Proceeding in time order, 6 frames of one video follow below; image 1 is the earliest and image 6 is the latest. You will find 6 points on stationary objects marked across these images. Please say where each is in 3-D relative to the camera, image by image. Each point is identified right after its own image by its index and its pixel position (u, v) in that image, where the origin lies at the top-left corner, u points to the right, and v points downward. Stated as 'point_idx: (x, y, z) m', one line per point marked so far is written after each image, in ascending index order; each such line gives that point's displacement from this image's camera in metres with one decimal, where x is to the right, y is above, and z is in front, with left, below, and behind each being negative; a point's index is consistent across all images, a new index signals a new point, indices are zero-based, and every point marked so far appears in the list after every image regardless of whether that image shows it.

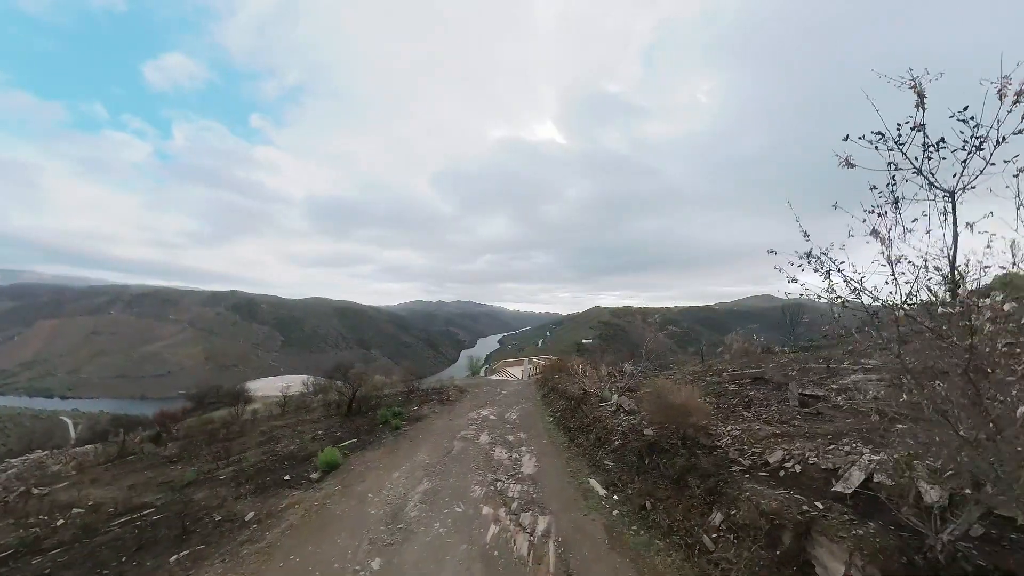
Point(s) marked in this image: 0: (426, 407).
0: (-4.0, -5.7, +17.5) m
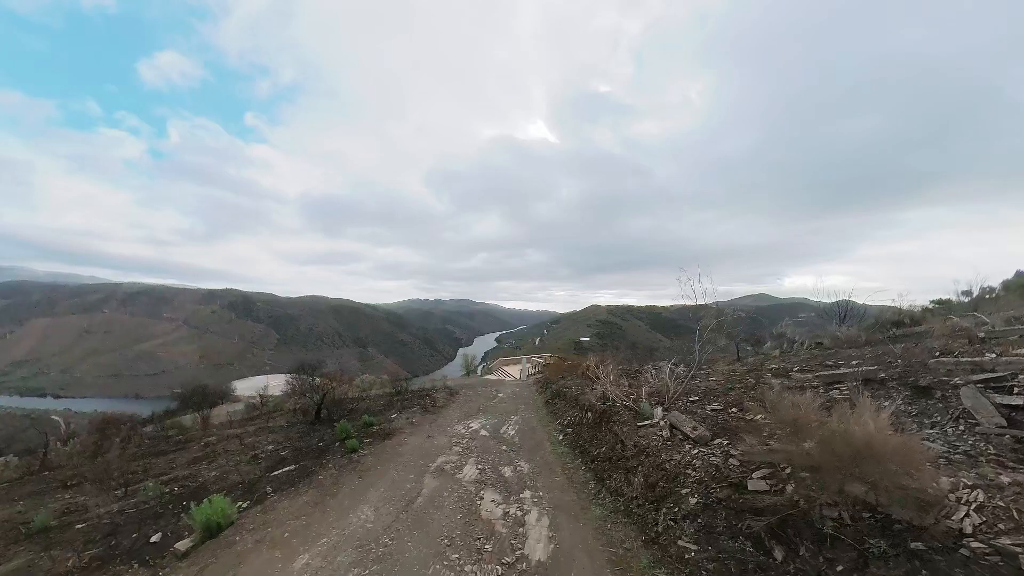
0: (-4.1, -5.0, +14.3) m
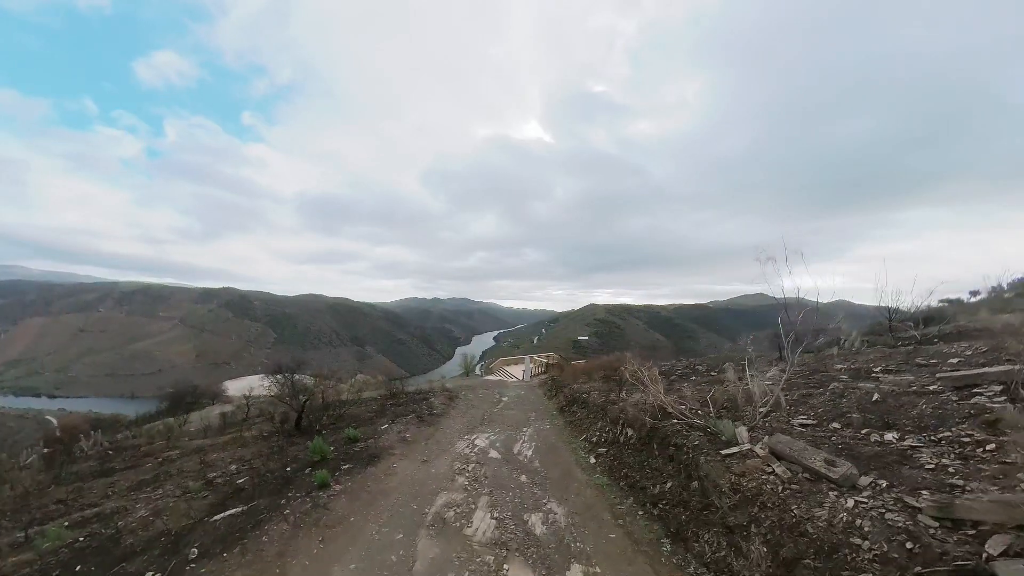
0: (-3.8, -4.7, +12.2) m
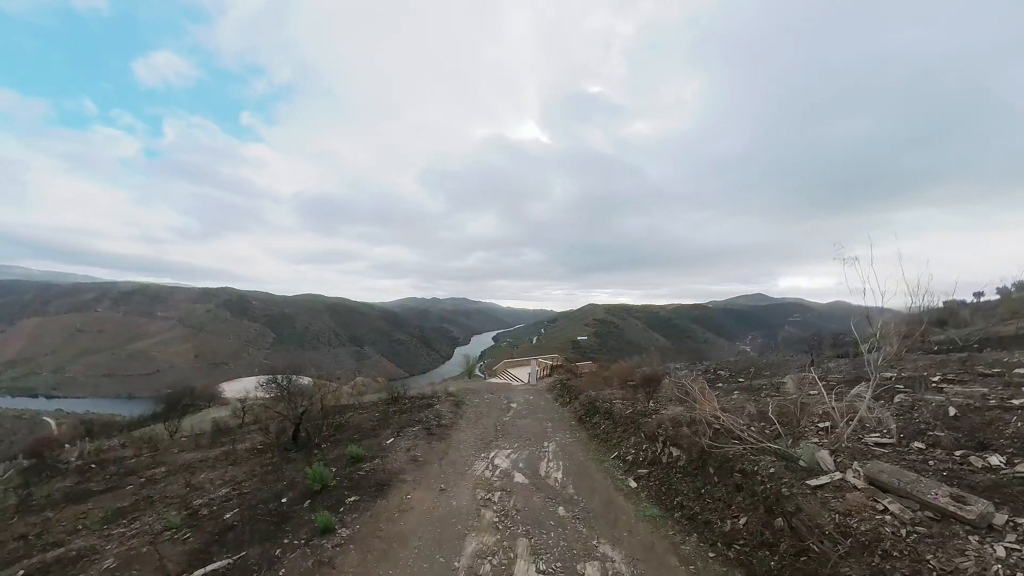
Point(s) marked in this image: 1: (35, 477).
0: (-3.2, -4.7, +11.1) m
1: (-16.0, -6.4, +12.2) m
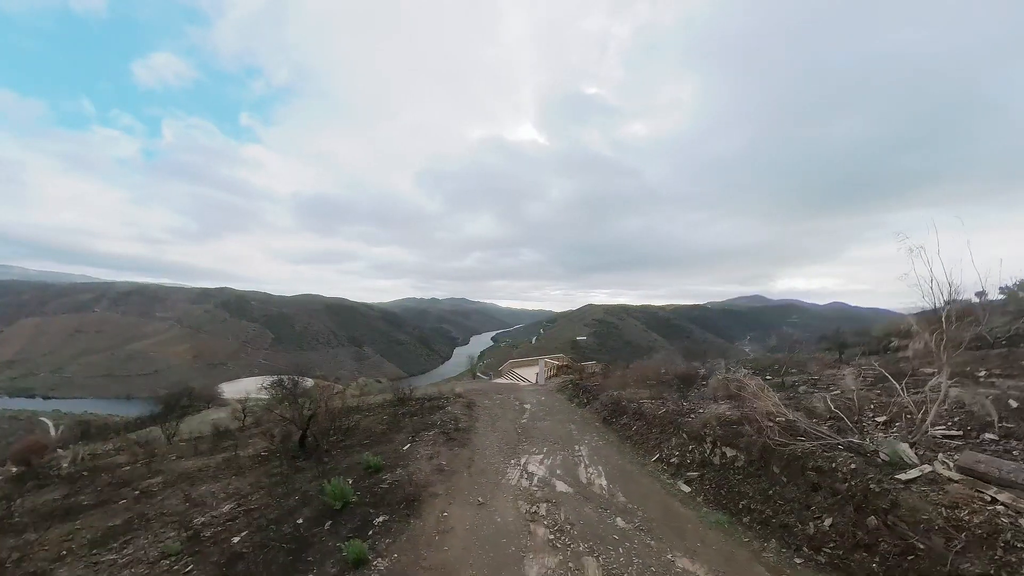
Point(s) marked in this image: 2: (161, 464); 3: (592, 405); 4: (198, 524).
0: (-2.4, -4.5, +10.2) m
1: (-15.2, -6.2, +11.3) m
2: (-12.1, -6.1, +12.4) m
3: (+3.8, -5.6, +17.6) m
4: (-5.8, -4.4, +6.8) m
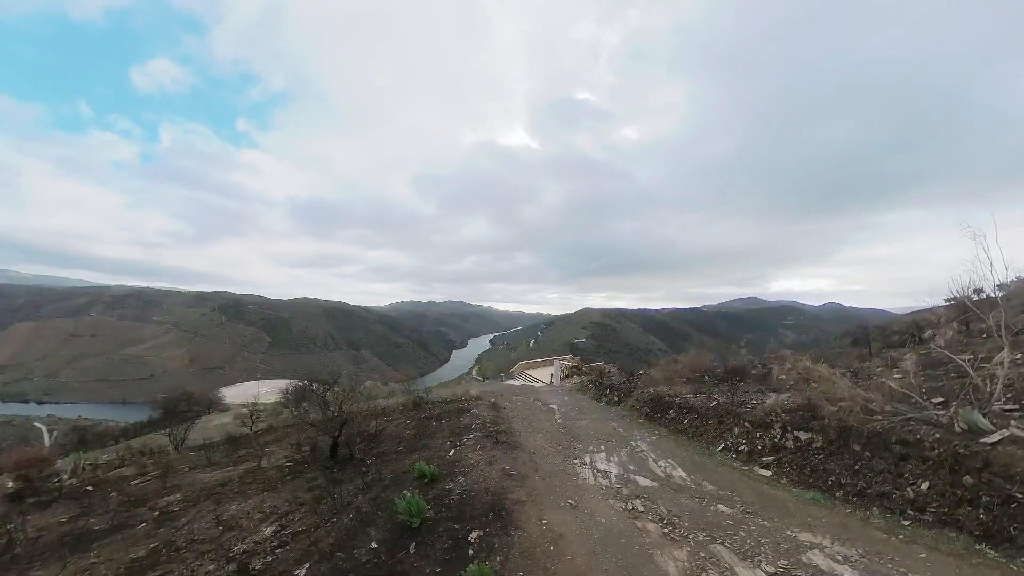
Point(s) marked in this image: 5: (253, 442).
0: (-0.8, -4.3, +9.2) m
1: (-13.7, -6.0, +10.2) m
2: (-10.6, -5.9, +11.3) m
3: (+5.3, -5.4, +16.6) m
4: (-4.3, -4.1, +5.8) m
5: (-11.5, -6.8, +16.0) m
